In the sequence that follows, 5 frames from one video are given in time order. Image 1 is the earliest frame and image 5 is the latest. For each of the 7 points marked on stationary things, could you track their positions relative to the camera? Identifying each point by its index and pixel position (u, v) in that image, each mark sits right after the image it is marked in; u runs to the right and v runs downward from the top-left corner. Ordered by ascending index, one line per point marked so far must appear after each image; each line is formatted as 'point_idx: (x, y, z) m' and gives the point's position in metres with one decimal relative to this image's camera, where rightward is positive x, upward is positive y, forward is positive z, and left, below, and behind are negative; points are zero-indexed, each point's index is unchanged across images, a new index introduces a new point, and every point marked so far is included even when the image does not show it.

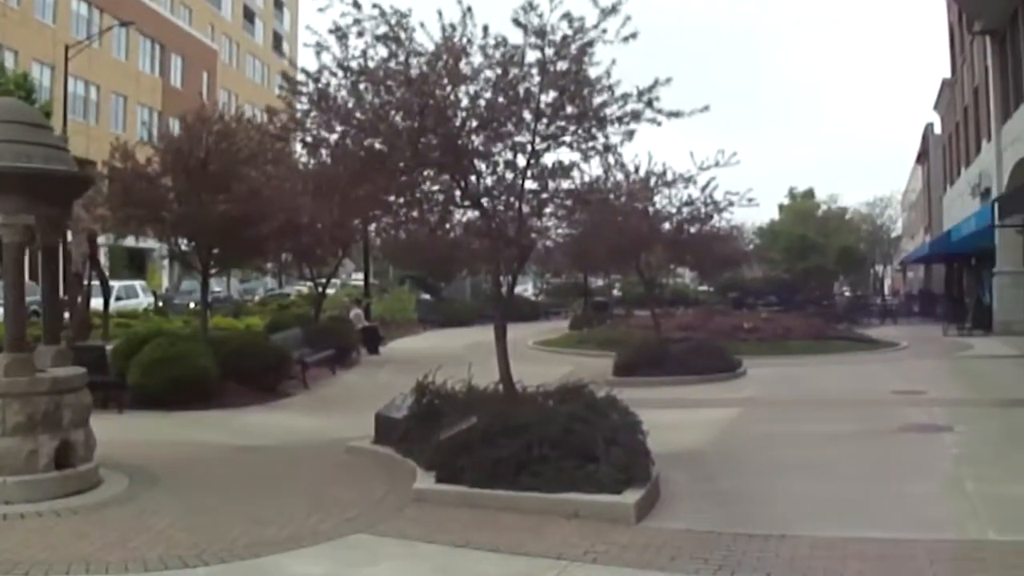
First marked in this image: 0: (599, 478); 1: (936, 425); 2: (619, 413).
0: (+0.4, -0.8, +7.8) m
1: (+2.8, -0.9, +12.5) m
2: (+0.5, -0.6, +8.9) m
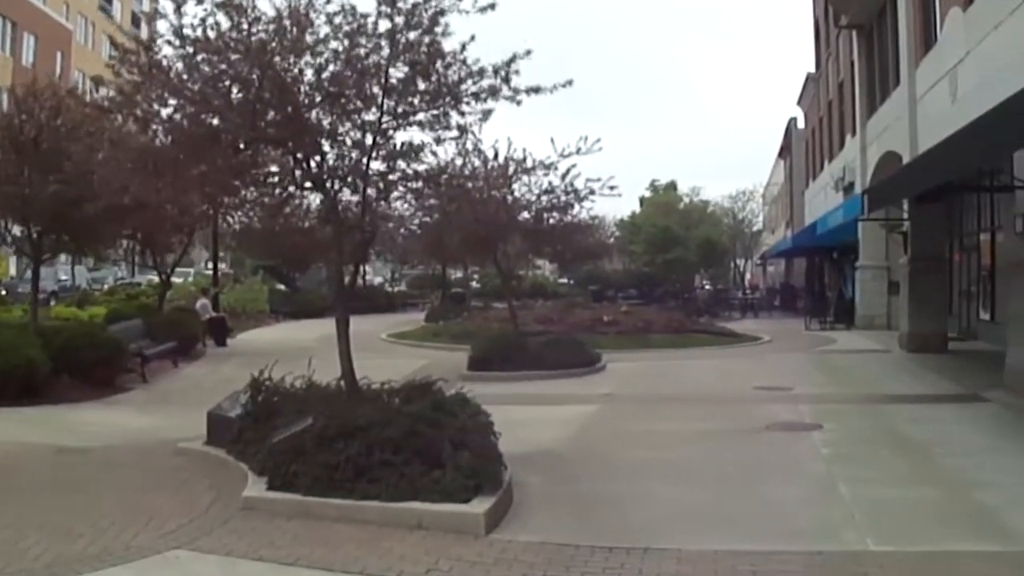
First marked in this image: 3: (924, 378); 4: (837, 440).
0: (-0.3, -0.7, +7.1) m
1: (+1.8, -0.9, +11.9) m
2: (-0.2, -0.5, +8.2) m
3: (+3.5, -0.8, +16.2) m
4: (+1.9, -0.9, +10.7) m
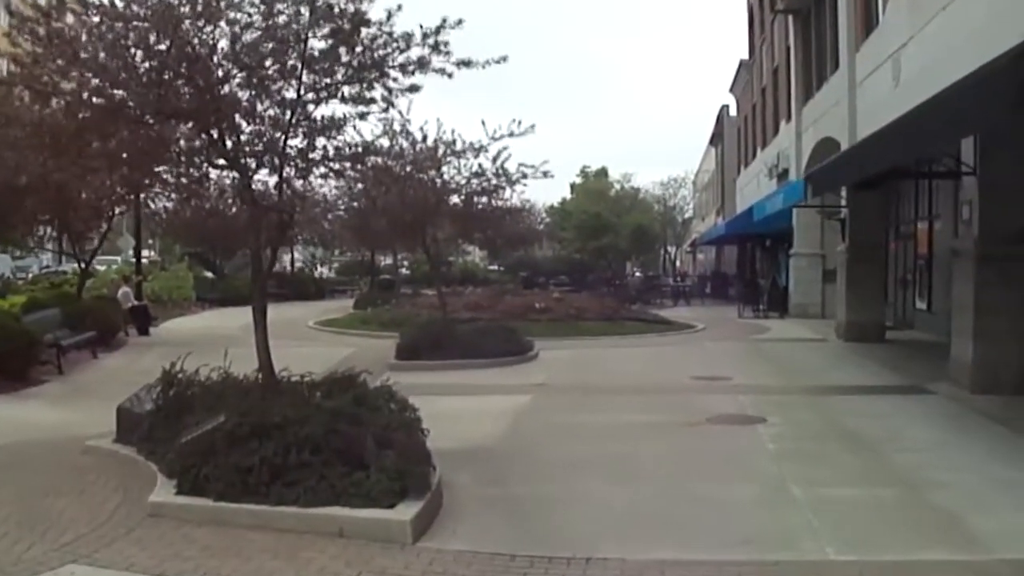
0: (-0.5, -0.7, +6.5) m
1: (+1.4, -0.8, +11.4) m
2: (-0.5, -0.5, +7.6) m
3: (+3.0, -0.7, +15.7) m
4: (+1.5, -0.8, +10.3) m
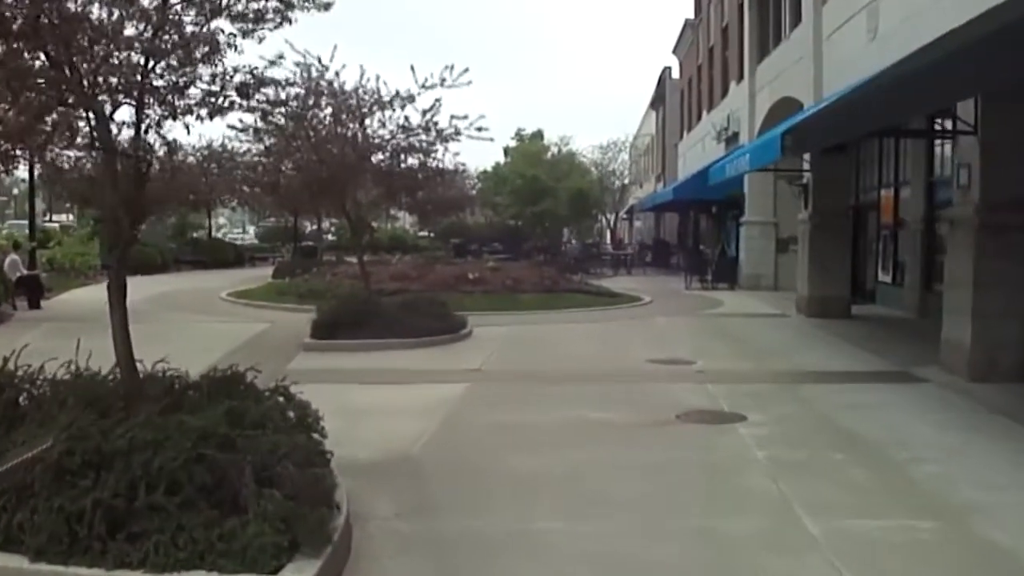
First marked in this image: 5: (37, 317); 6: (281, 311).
0: (-0.7, -0.6, +4.6) m
1: (+1.1, -0.6, +9.6) m
2: (-0.7, -0.4, +5.8) m
3: (+2.4, -0.5, +14.0) m
4: (+1.2, -0.7, +8.5) m
5: (-4.6, -0.3, +18.1) m
6: (-2.2, -0.2, +18.2) m
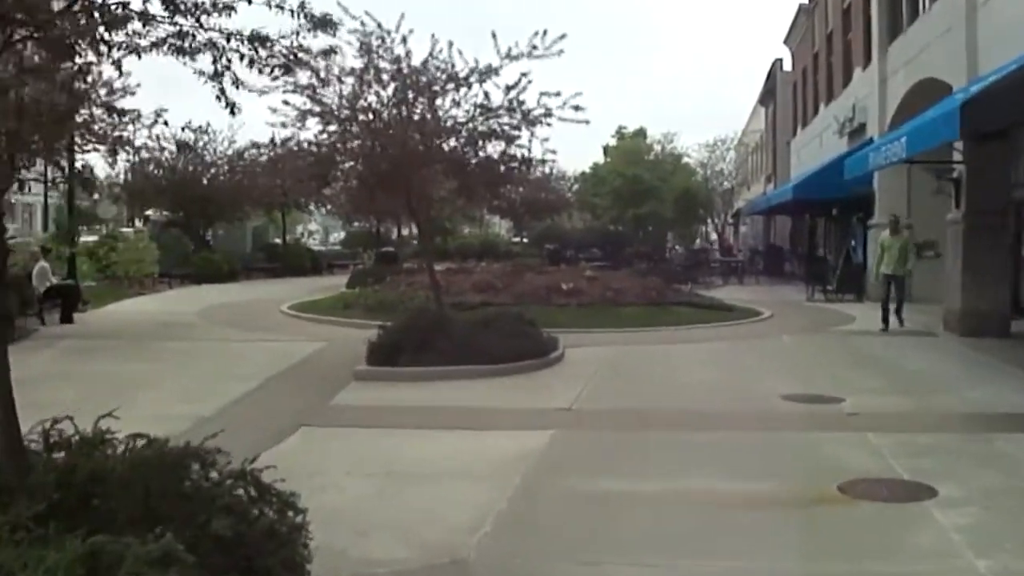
0: (-0.5, -0.7, +2.2) m
1: (+1.4, -0.7, +7.0) m
2: (-0.5, -0.5, +3.3) m
3: (+3.0, -0.6, +11.3) m
4: (+1.5, -0.8, +5.9) m
5: (-3.7, -0.4, +15.8) m
6: (-1.4, -0.3, +15.8) m
